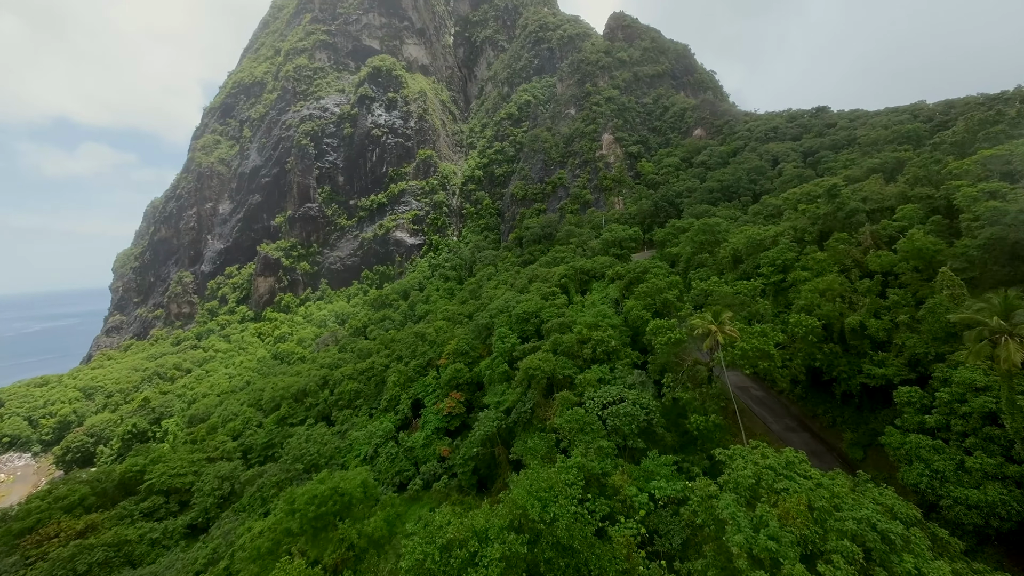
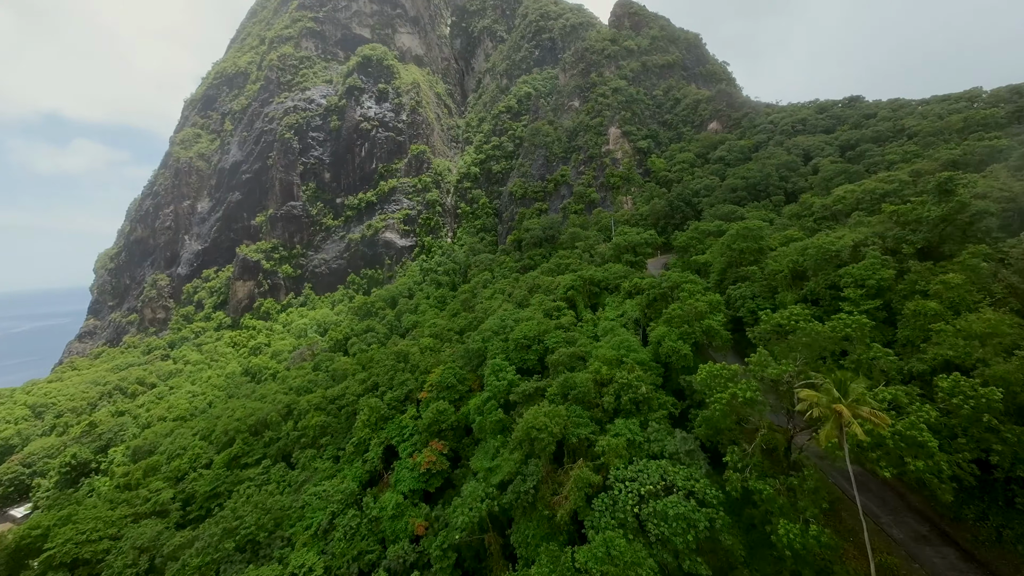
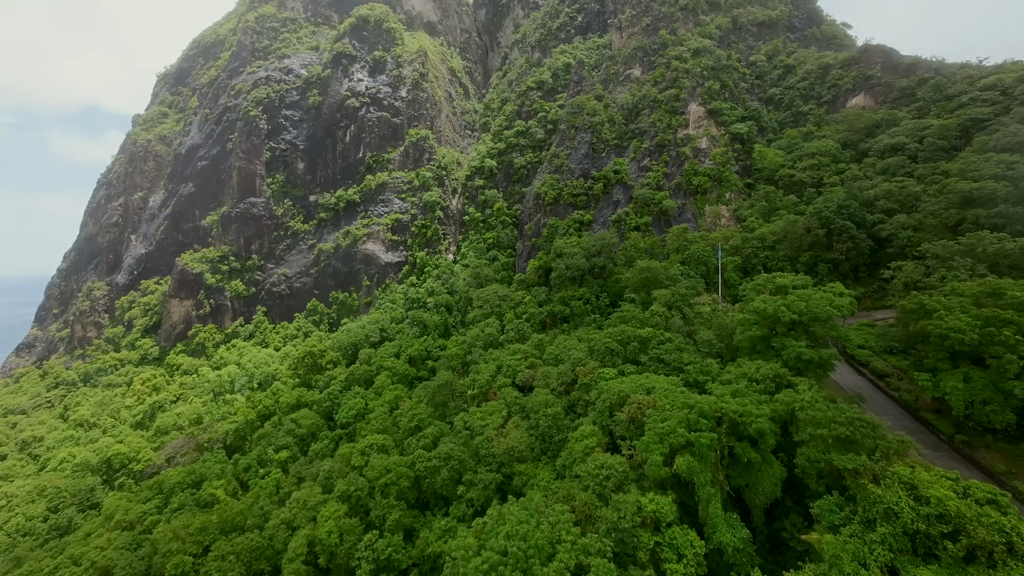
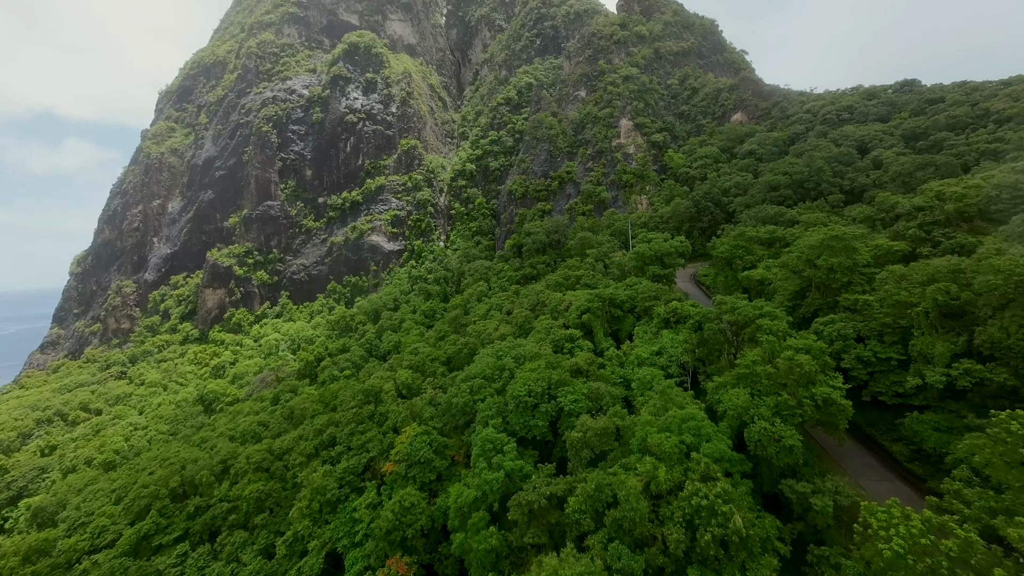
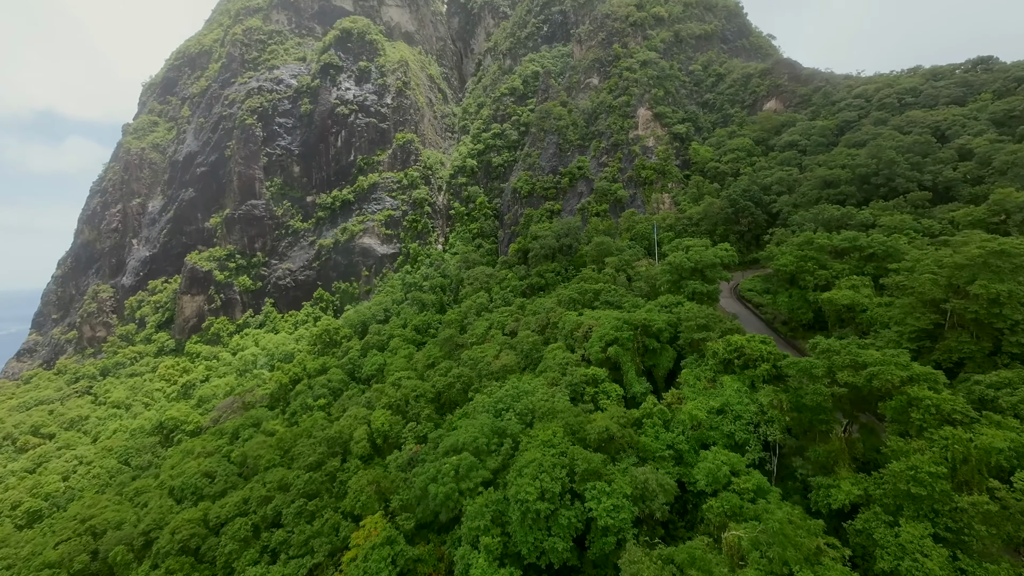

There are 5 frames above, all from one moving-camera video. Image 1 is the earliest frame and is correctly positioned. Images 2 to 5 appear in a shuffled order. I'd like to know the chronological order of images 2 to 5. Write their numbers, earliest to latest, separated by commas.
2, 4, 5, 3
